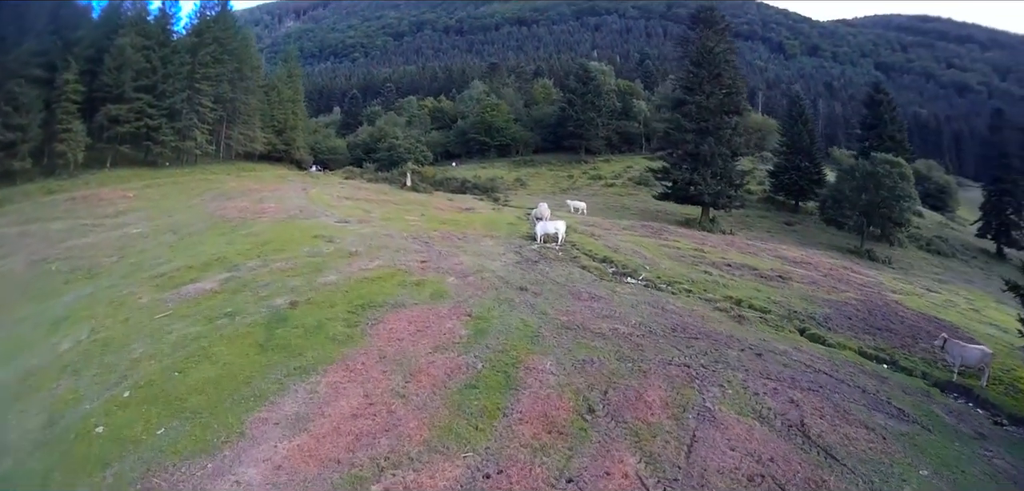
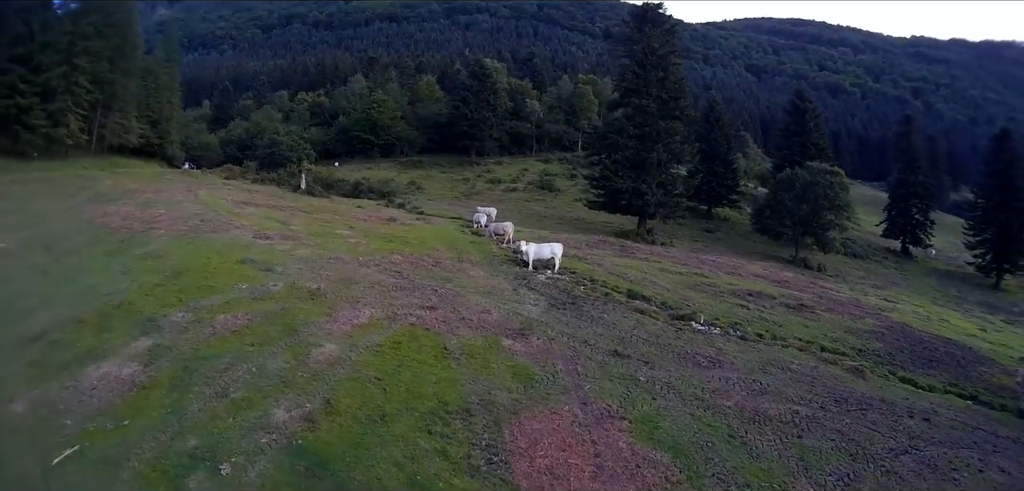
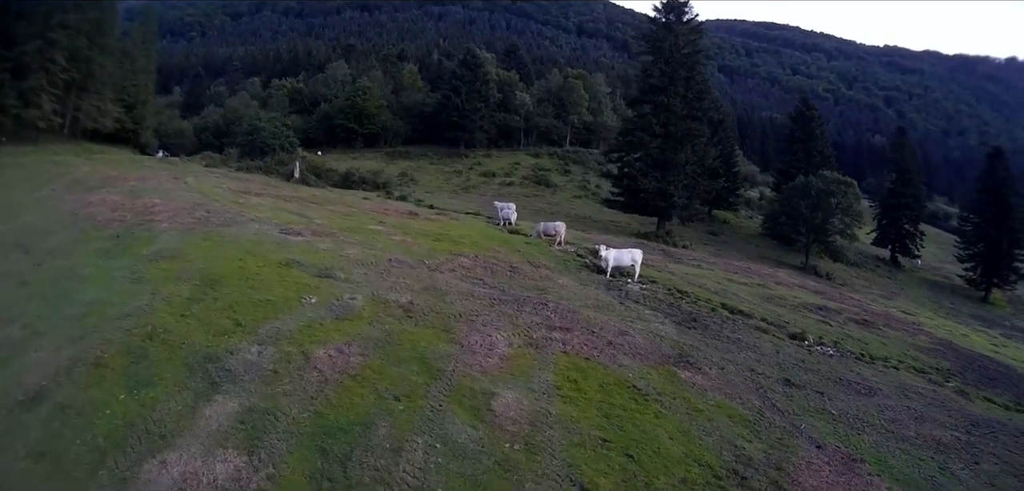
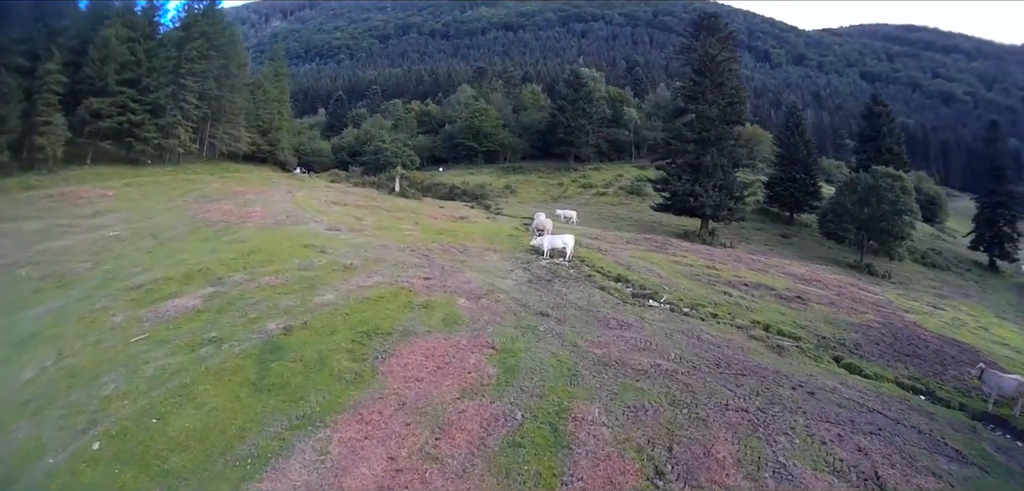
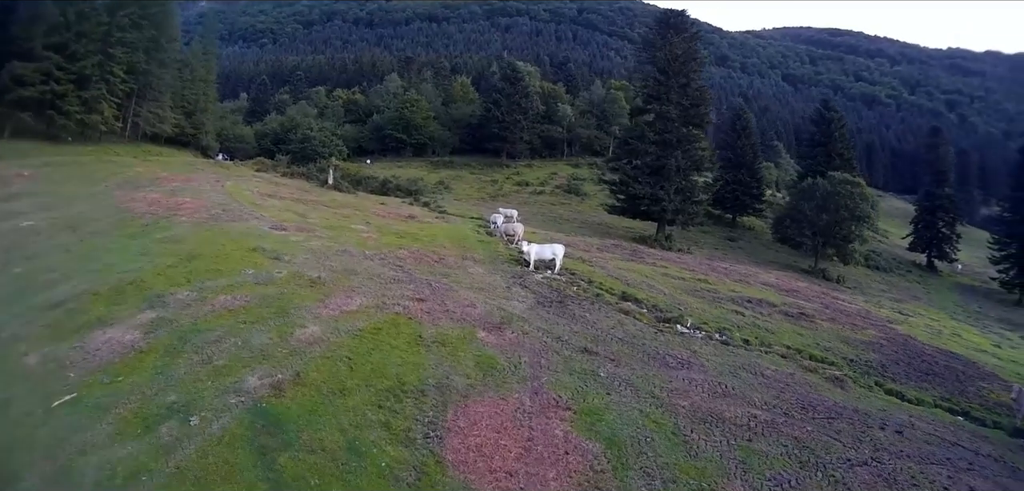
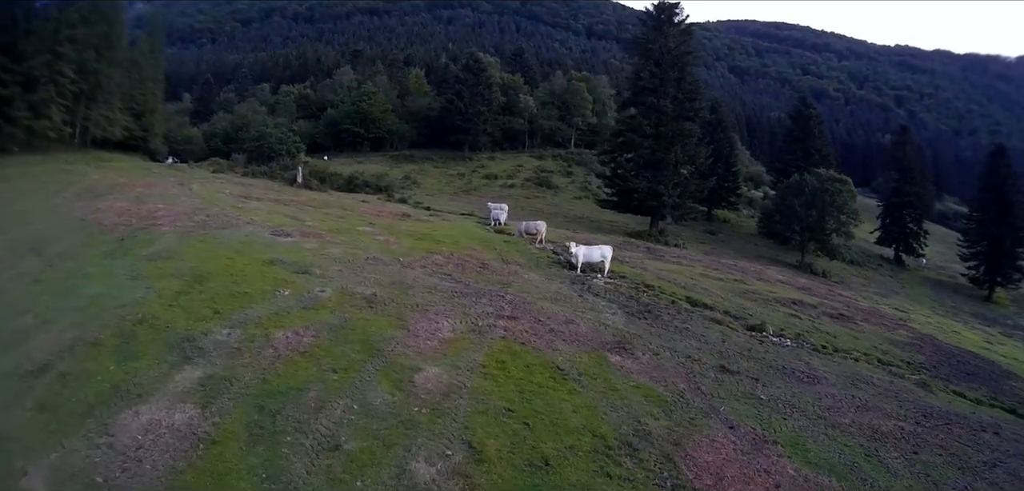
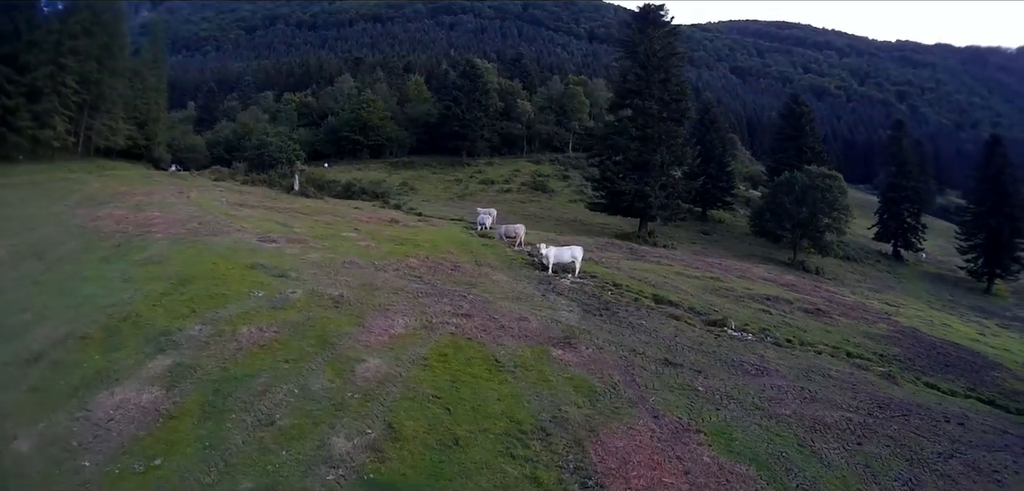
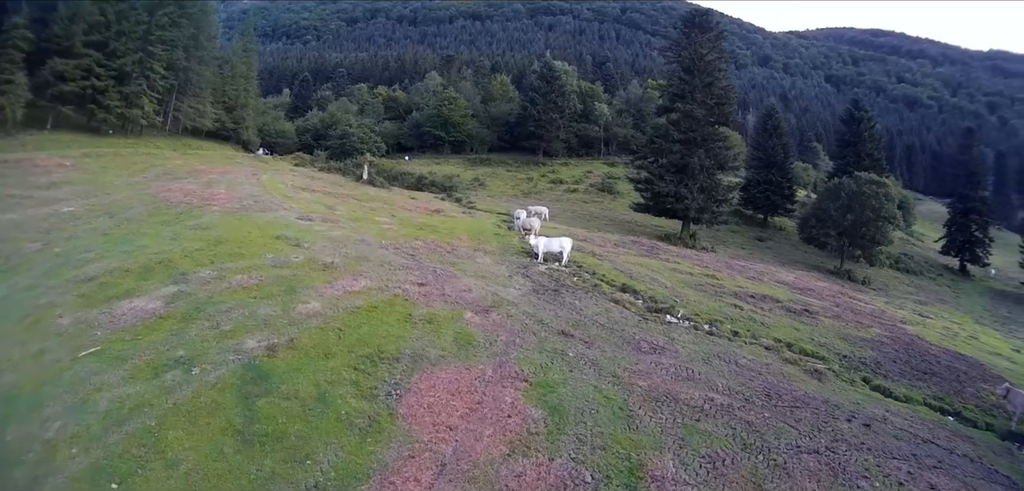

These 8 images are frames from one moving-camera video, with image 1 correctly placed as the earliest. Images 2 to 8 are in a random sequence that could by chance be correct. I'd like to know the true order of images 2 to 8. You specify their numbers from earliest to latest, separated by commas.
4, 8, 5, 2, 7, 6, 3
